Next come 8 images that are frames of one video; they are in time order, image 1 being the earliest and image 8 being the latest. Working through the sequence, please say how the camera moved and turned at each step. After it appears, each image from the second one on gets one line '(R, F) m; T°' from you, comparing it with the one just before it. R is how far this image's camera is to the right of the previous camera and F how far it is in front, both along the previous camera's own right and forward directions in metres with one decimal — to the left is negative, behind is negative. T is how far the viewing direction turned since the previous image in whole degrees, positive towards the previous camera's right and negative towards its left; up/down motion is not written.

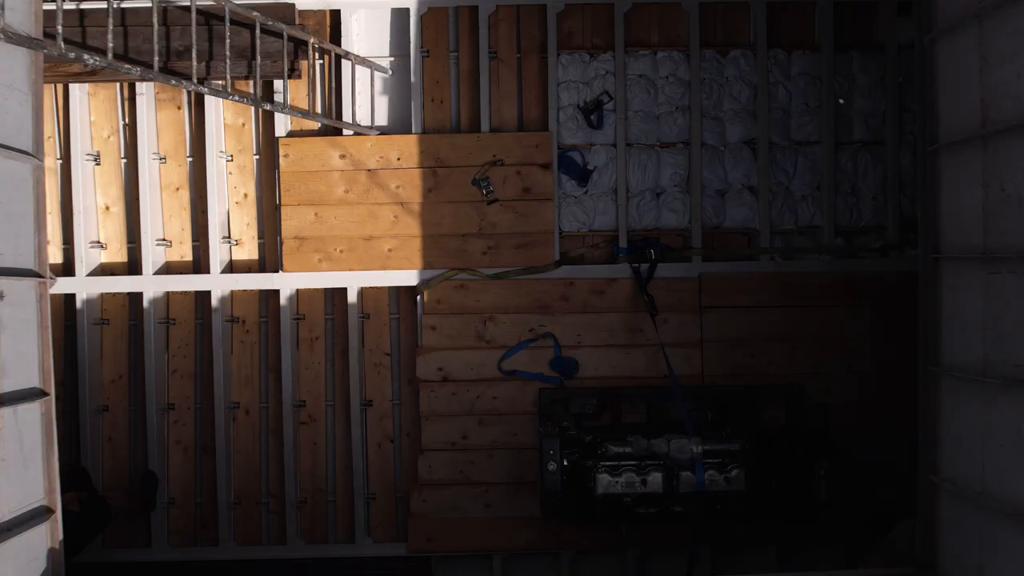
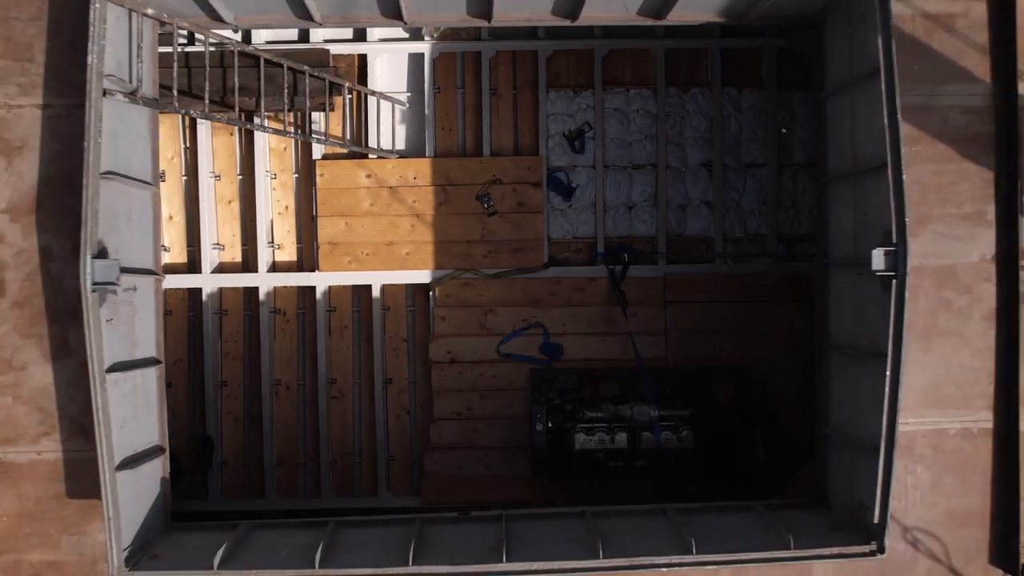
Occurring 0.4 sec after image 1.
(+0.1, -1.3) m; 0°
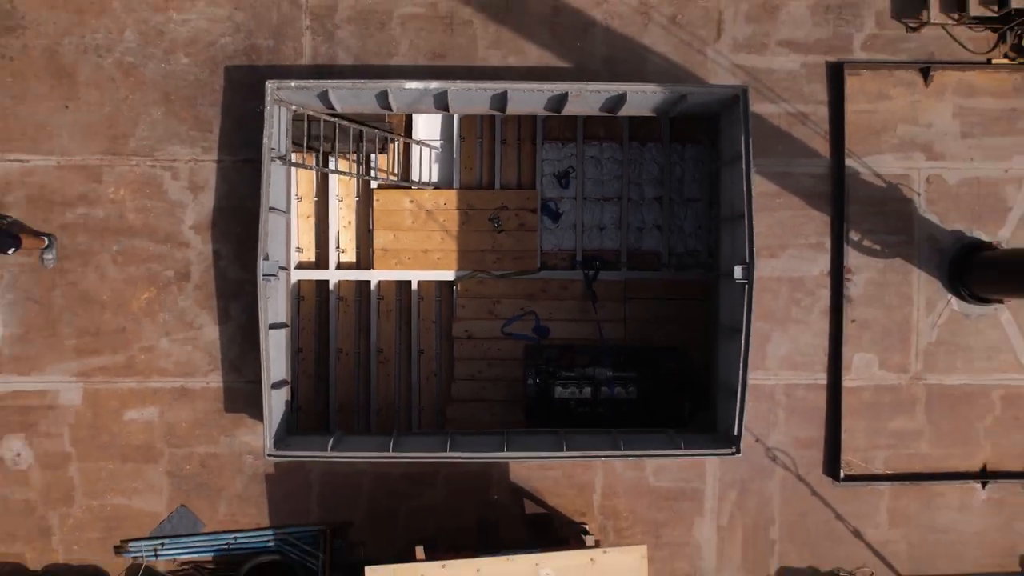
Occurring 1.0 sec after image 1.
(0.0, -2.9) m; 0°
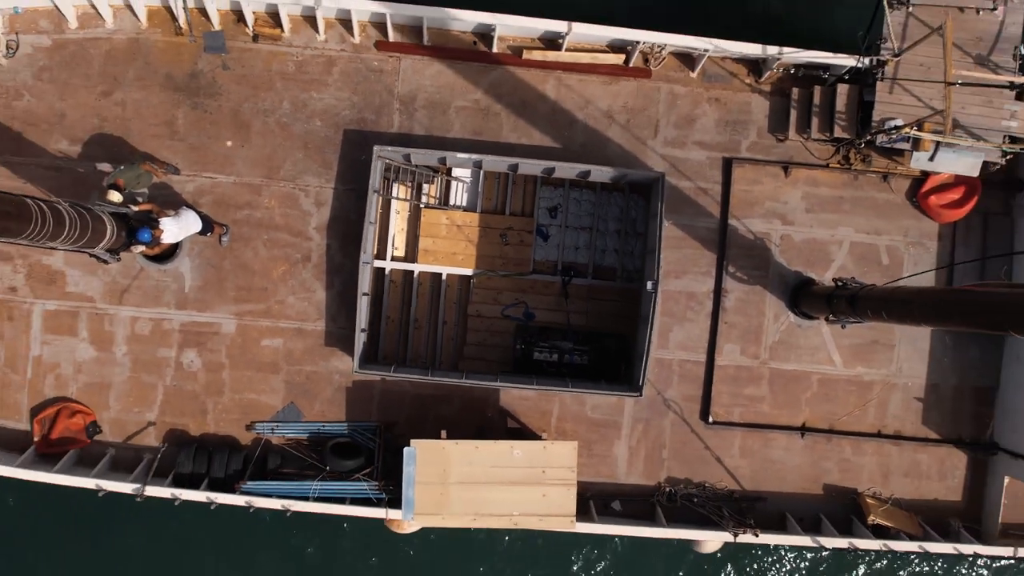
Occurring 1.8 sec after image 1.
(0.0, -4.8) m; 0°
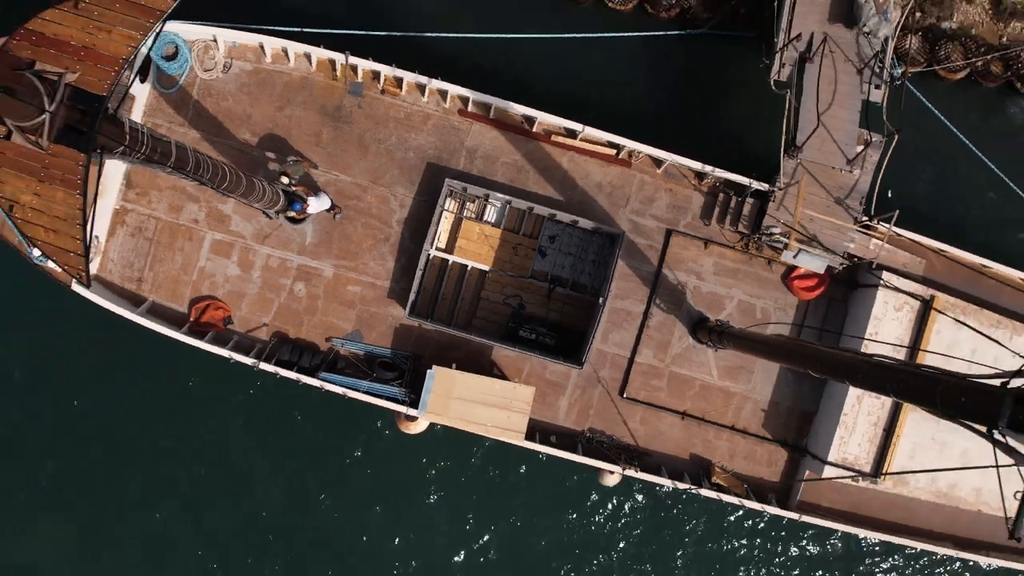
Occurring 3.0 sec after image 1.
(-0.1, -6.9) m; 0°
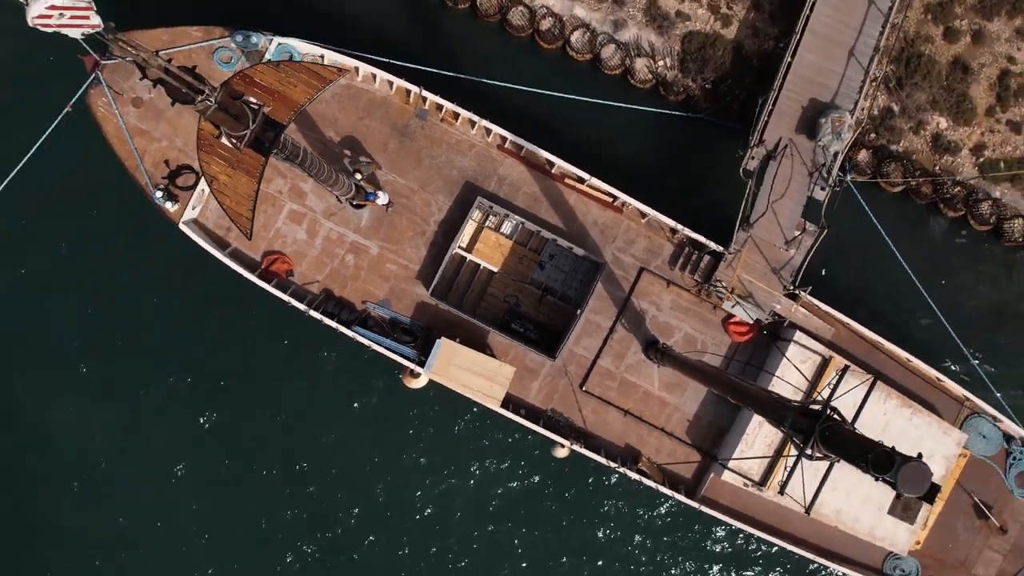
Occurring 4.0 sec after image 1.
(0.0, -5.6) m; 0°
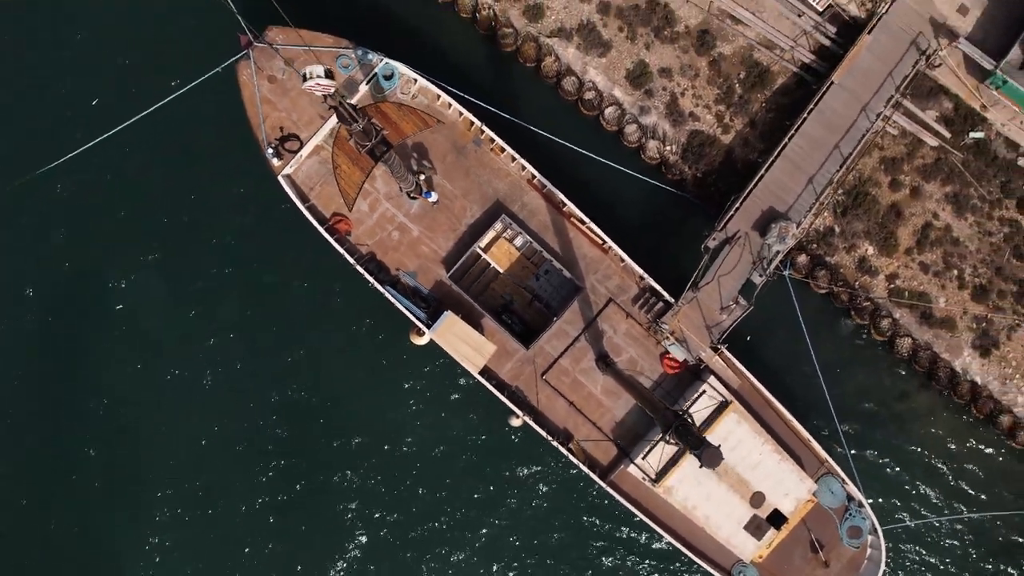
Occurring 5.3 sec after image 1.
(+0.1, -7.6) m; 0°
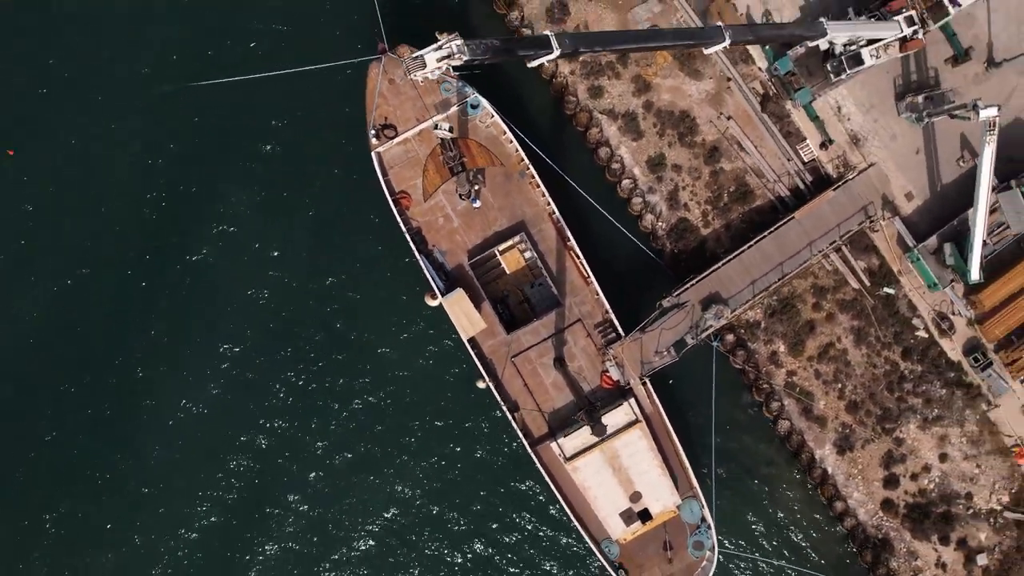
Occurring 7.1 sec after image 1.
(0.0, -10.6) m; 0°
